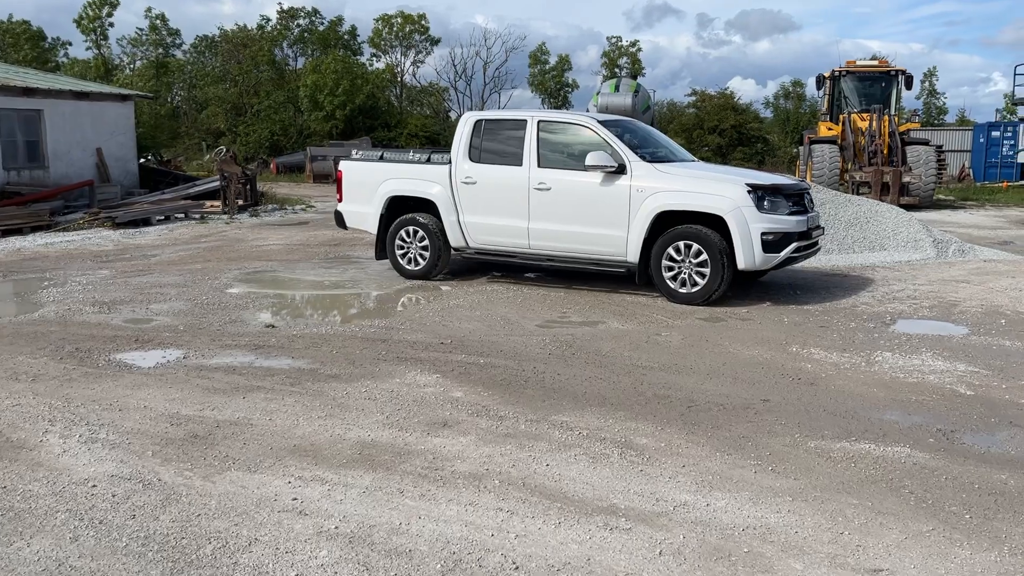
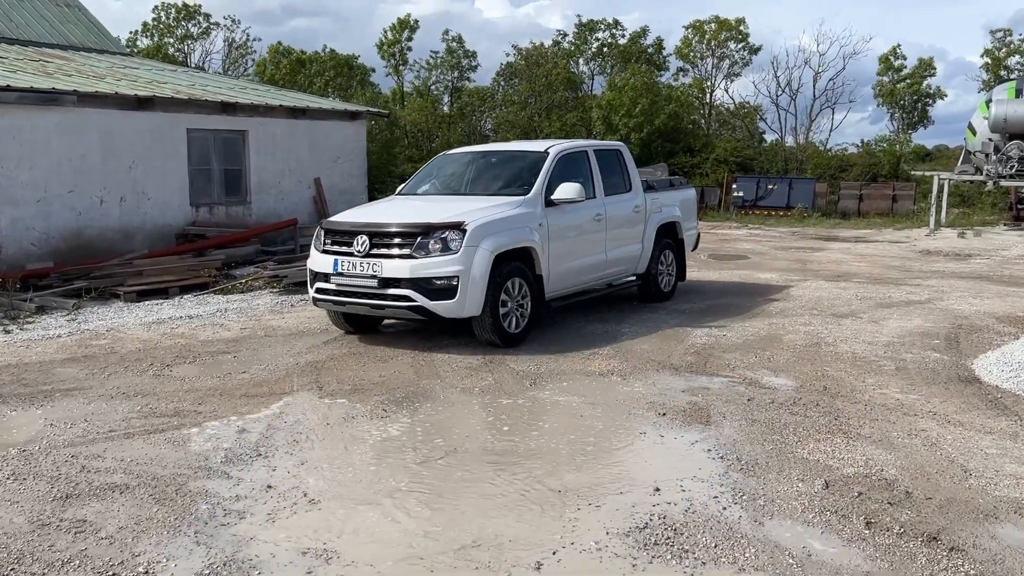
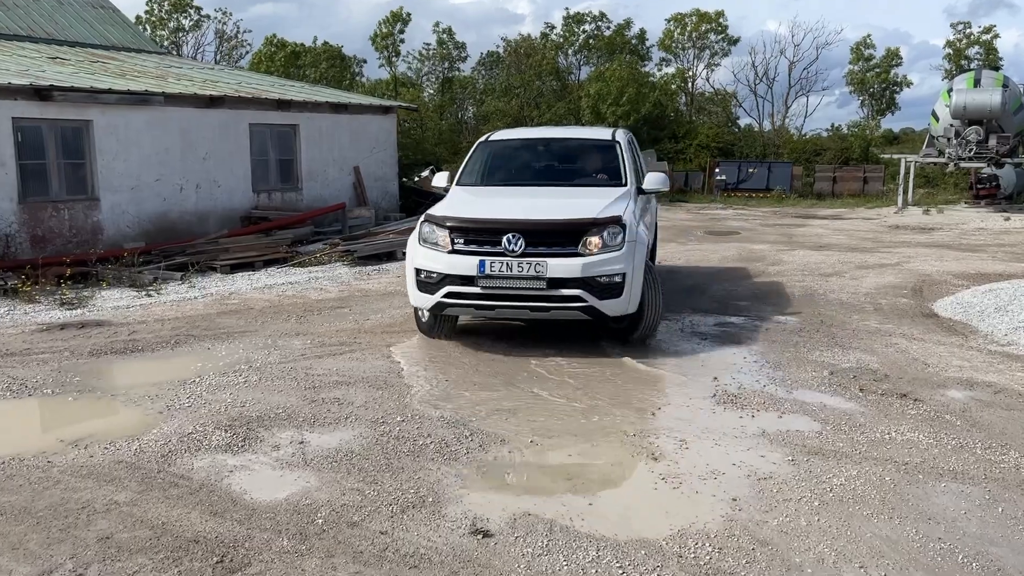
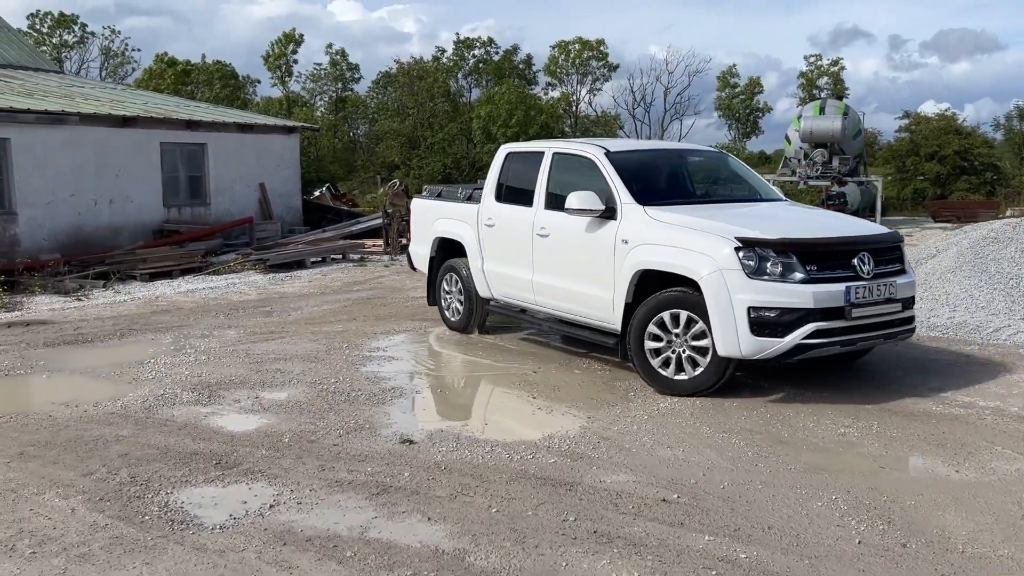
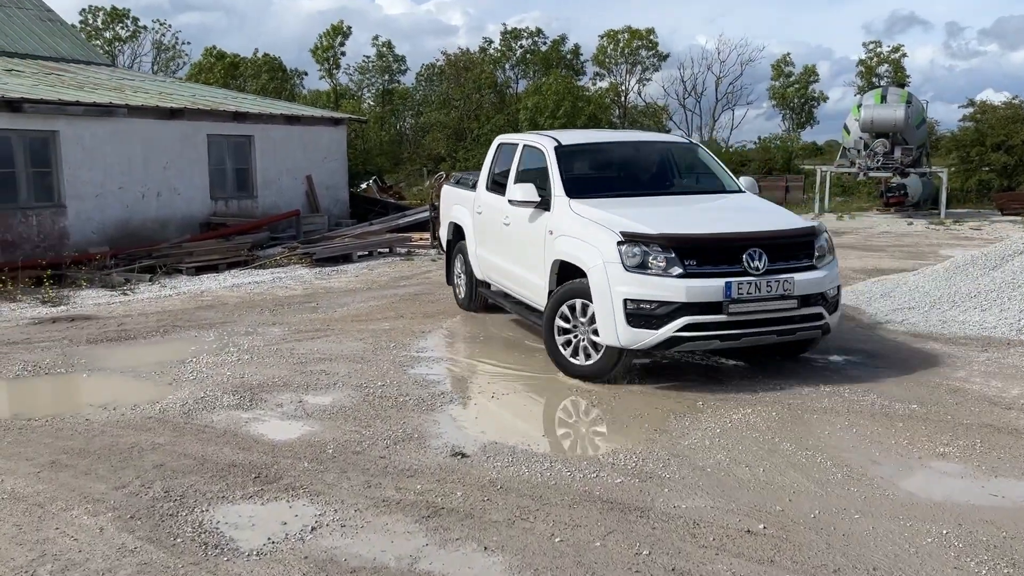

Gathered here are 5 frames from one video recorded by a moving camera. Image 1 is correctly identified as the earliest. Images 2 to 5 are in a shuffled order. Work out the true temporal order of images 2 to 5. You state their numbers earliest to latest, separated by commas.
4, 5, 3, 2
